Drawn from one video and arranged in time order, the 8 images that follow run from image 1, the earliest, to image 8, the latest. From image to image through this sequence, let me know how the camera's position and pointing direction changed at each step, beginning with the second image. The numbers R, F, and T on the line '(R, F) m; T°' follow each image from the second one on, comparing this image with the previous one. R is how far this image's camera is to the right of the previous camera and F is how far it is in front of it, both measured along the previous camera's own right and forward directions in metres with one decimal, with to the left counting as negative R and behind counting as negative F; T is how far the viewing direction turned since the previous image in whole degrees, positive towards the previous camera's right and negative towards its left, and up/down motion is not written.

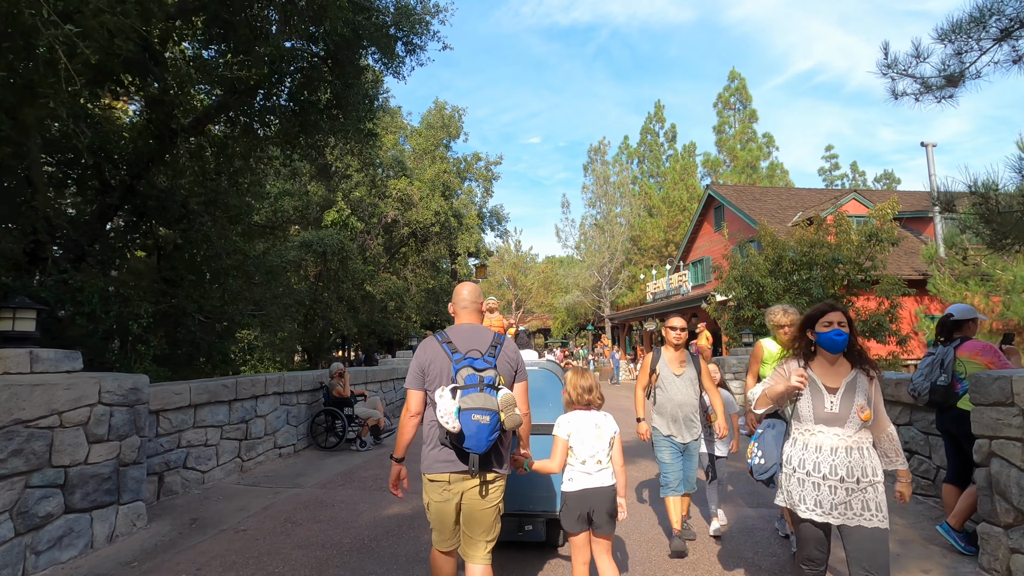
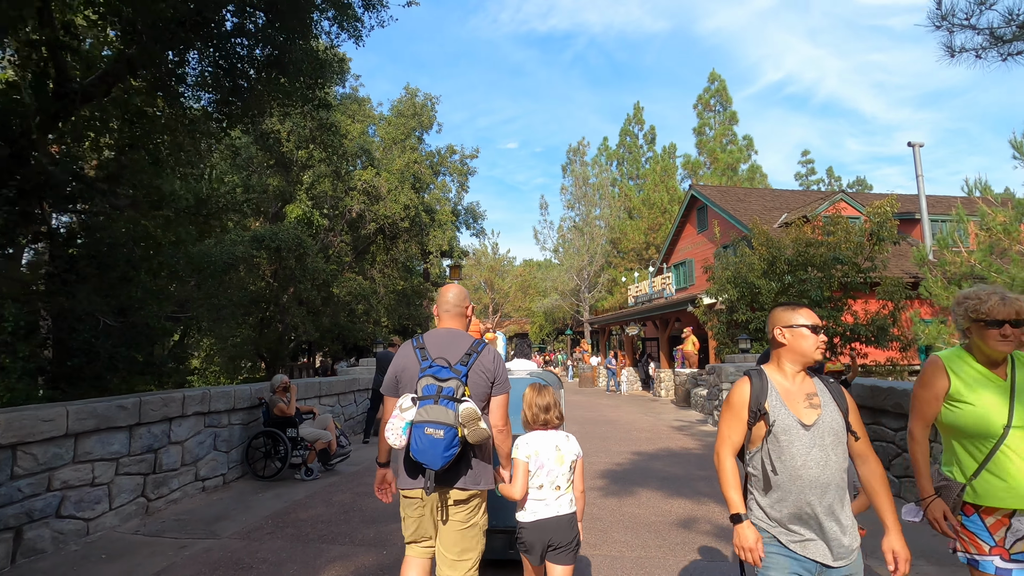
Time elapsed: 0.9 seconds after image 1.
(0.0, +1.3) m; +2°
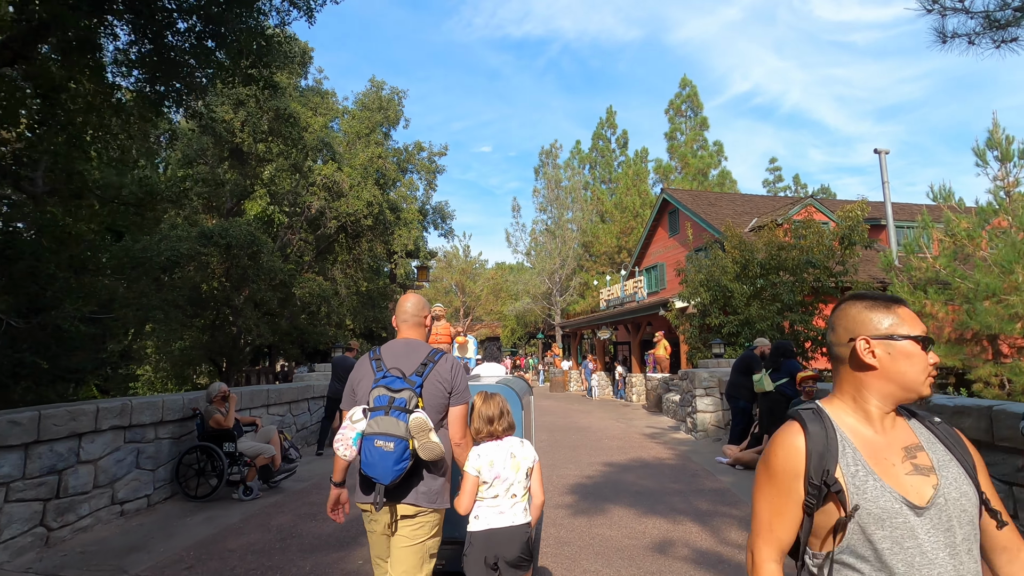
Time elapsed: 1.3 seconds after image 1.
(+0.1, +0.5) m; +3°
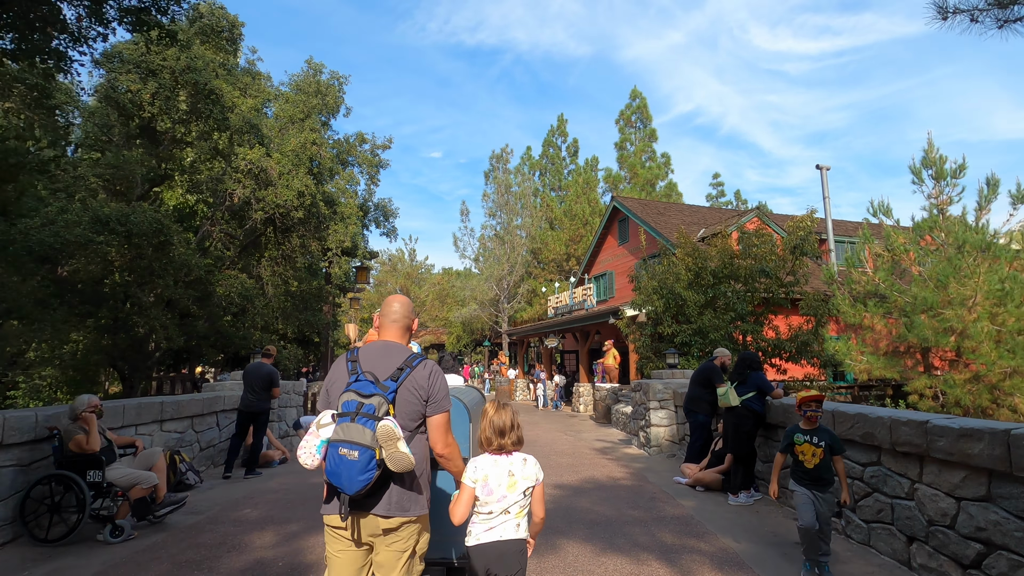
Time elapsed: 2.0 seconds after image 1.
(+0.1, +0.9) m; +6°
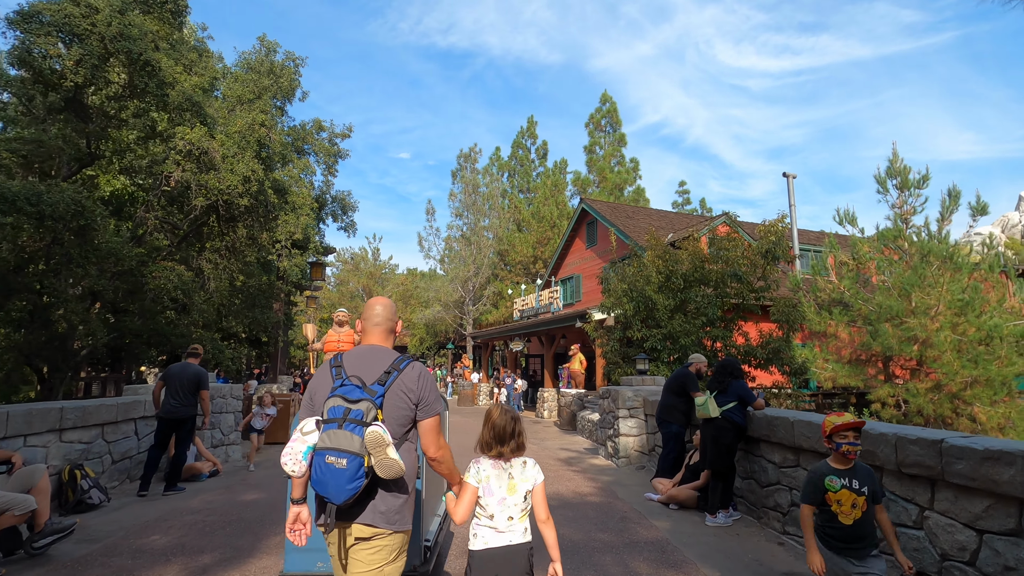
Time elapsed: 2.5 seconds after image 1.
(+0.1, +0.7) m; +4°
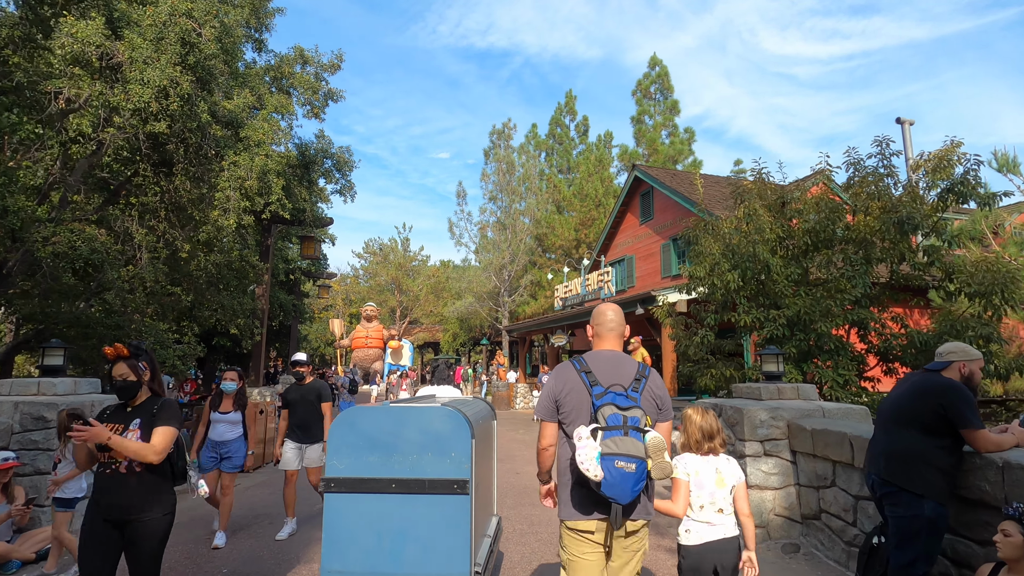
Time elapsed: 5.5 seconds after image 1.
(-0.1, +3.9) m; -4°
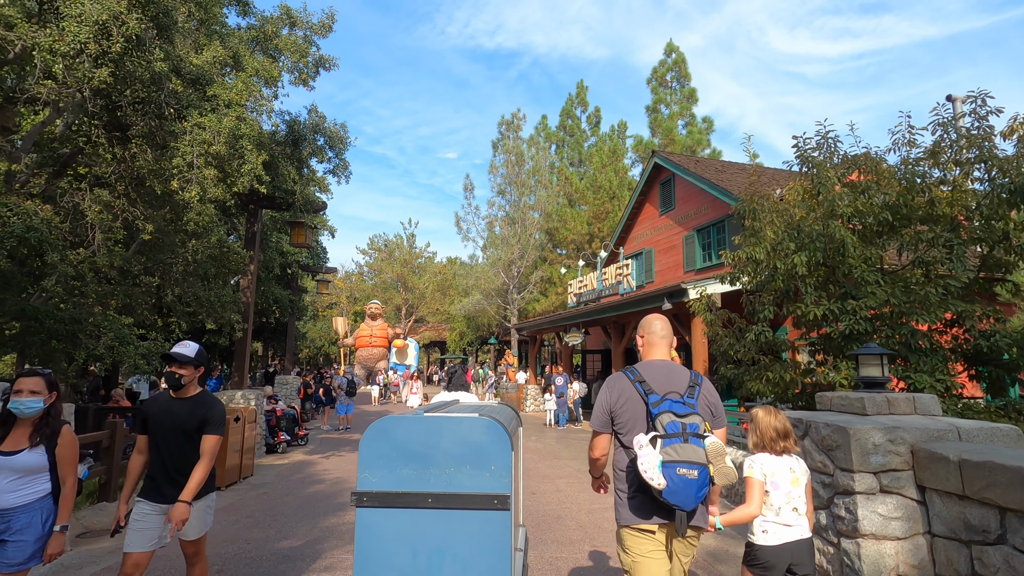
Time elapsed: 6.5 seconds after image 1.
(-0.1, +1.4) m; -1°
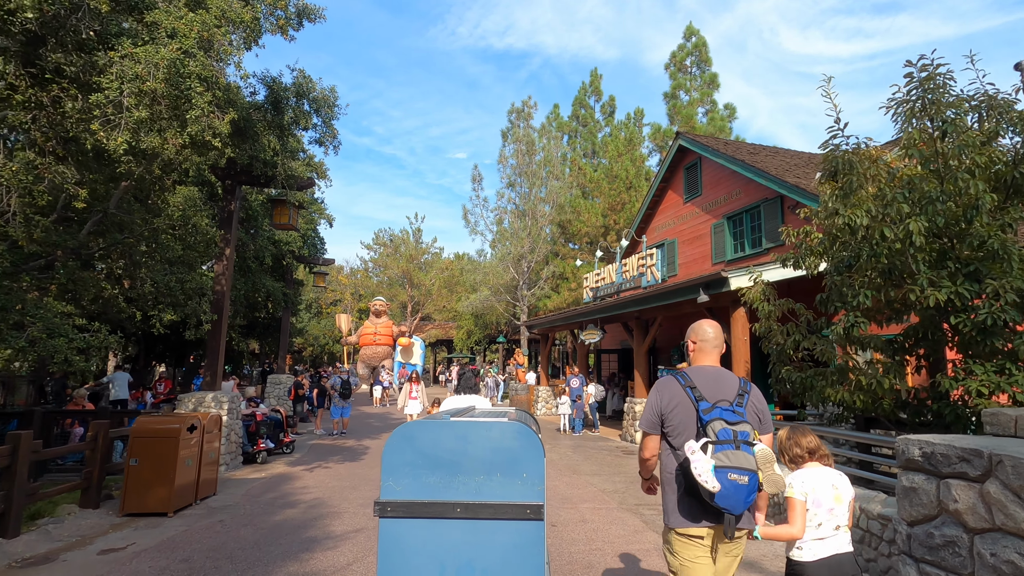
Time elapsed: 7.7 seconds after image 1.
(-0.1, +1.6) m; -1°
